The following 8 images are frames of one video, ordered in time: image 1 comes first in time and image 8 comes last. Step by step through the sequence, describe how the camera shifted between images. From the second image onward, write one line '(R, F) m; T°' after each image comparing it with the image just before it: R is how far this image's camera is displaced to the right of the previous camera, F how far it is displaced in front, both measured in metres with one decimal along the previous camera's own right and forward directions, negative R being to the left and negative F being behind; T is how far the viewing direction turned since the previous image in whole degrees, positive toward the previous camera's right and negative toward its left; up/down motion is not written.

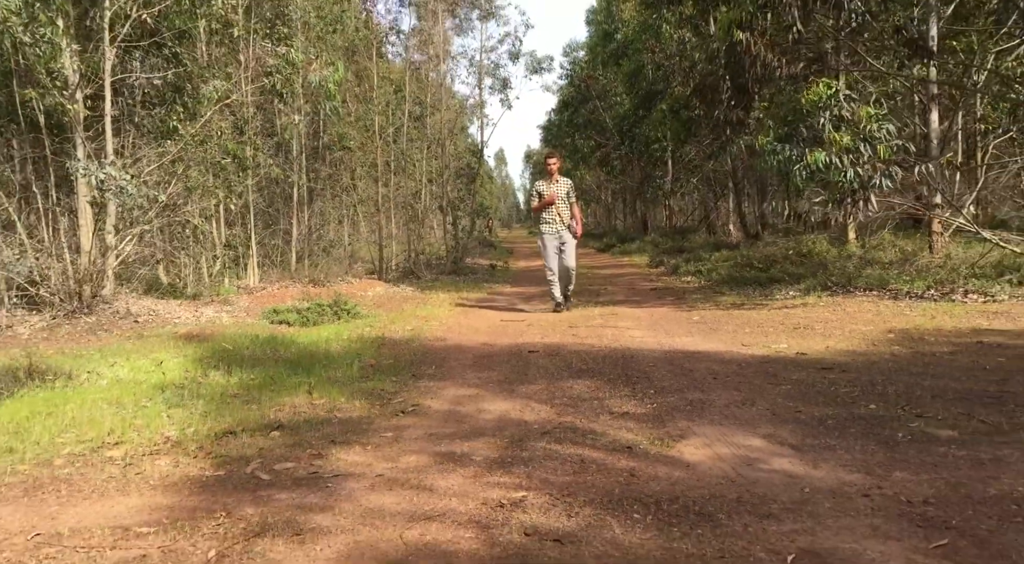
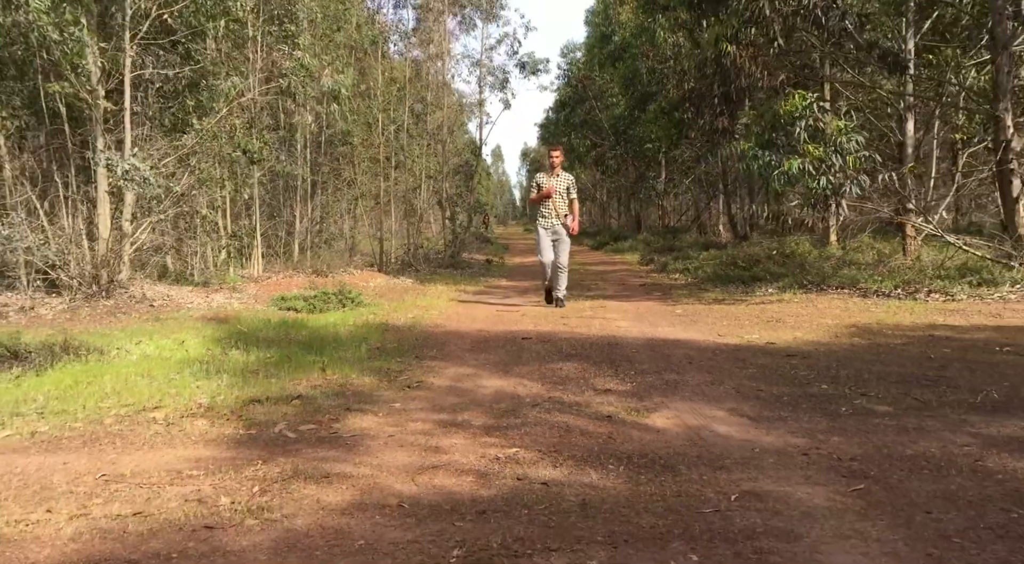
(0.0, -0.7) m; 0°
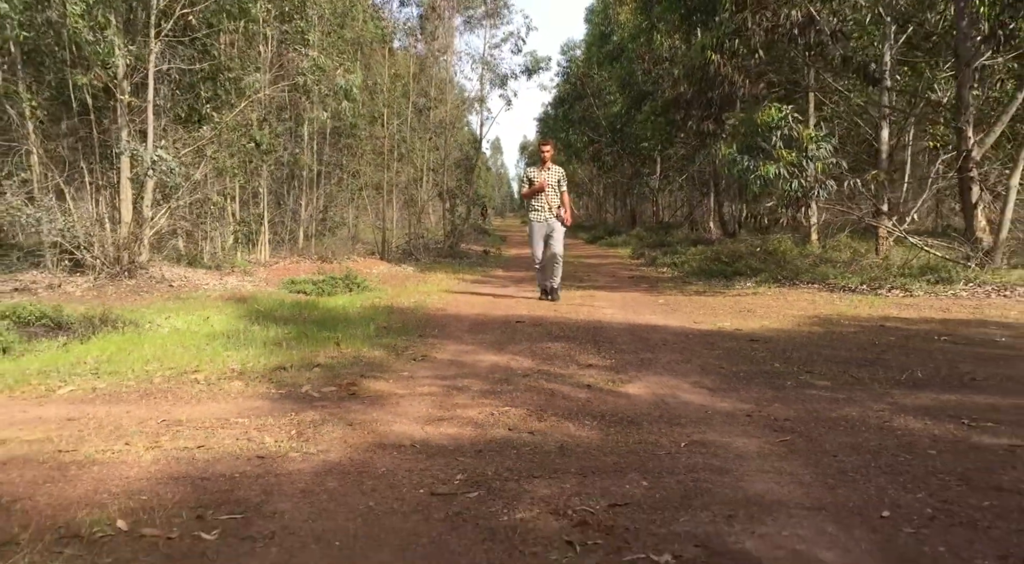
(0.0, -0.9) m; 0°
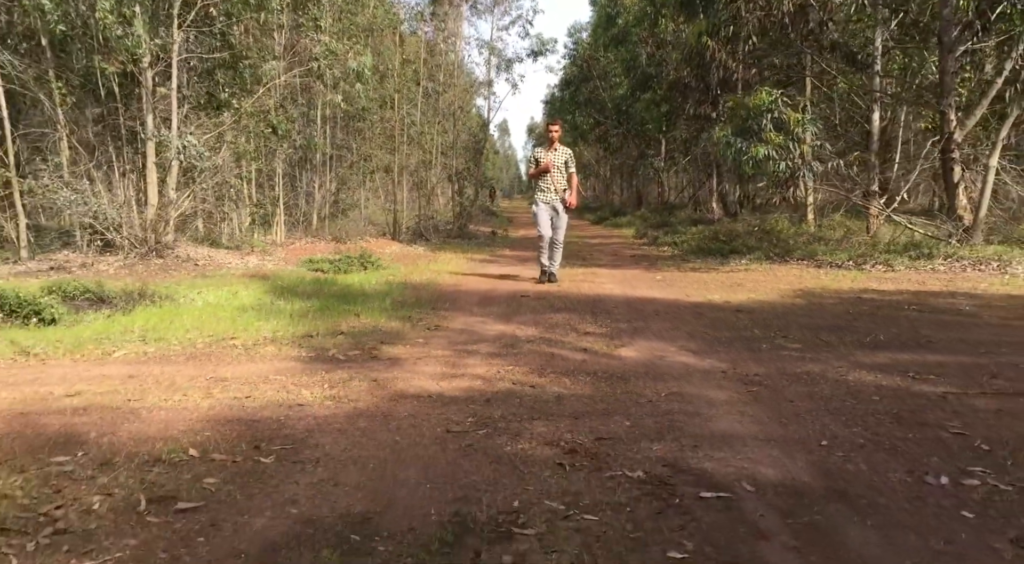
(0.0, -0.7) m; -1°
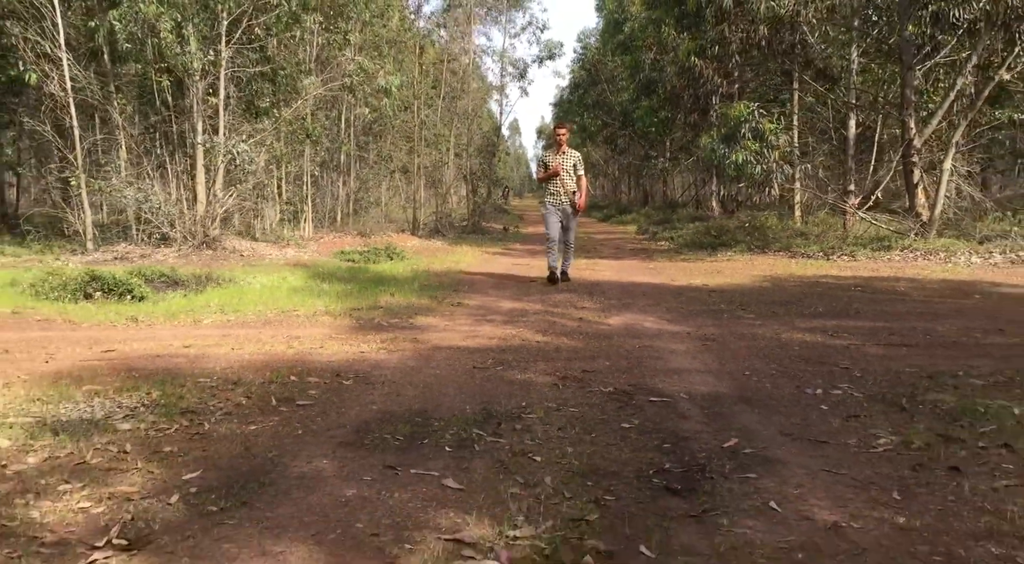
(0.0, -1.6) m; -1°
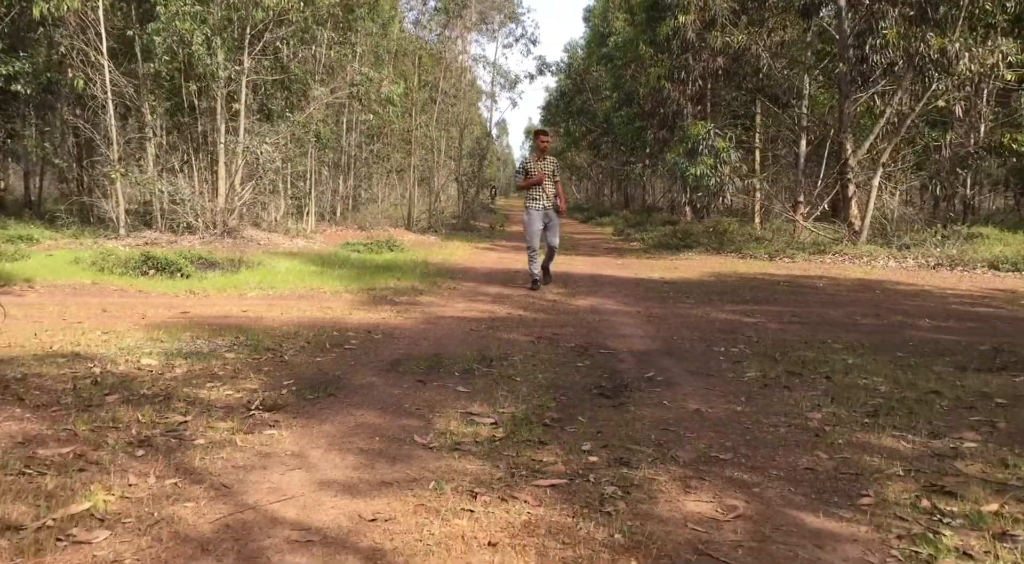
(-0.1, -1.9) m; +1°
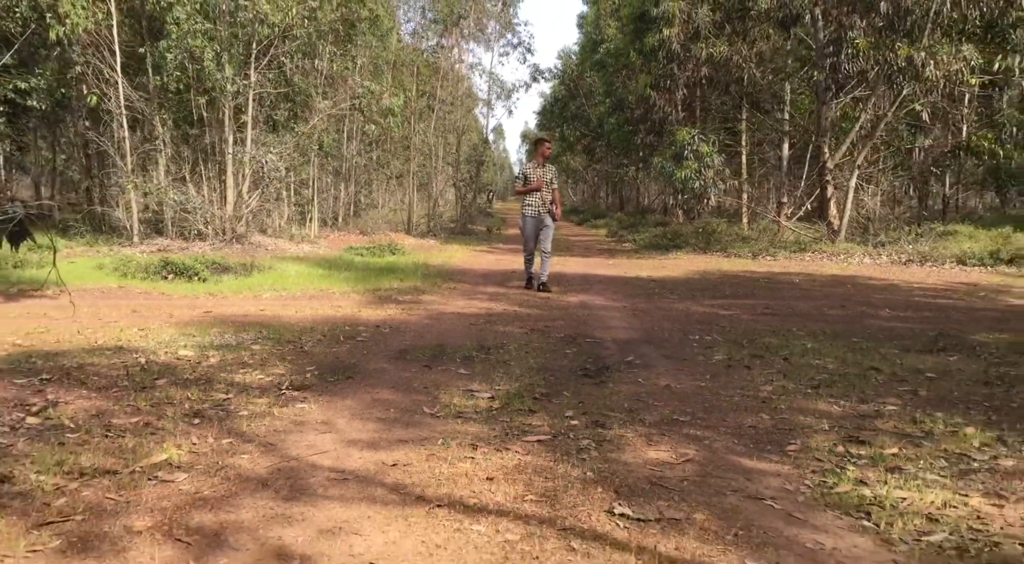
(0.0, -0.8) m; 0°
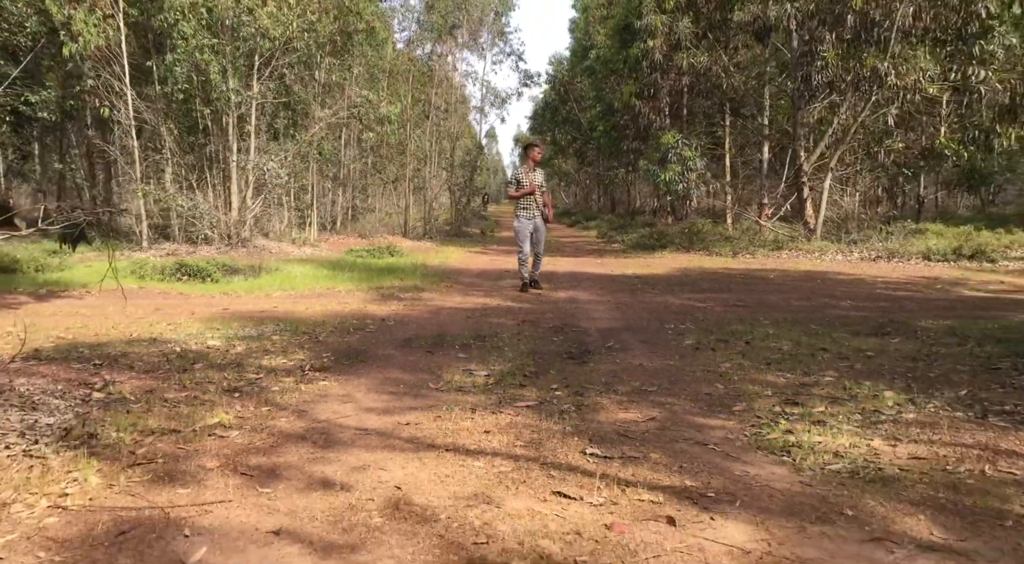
(0.0, -0.8) m; 0°
